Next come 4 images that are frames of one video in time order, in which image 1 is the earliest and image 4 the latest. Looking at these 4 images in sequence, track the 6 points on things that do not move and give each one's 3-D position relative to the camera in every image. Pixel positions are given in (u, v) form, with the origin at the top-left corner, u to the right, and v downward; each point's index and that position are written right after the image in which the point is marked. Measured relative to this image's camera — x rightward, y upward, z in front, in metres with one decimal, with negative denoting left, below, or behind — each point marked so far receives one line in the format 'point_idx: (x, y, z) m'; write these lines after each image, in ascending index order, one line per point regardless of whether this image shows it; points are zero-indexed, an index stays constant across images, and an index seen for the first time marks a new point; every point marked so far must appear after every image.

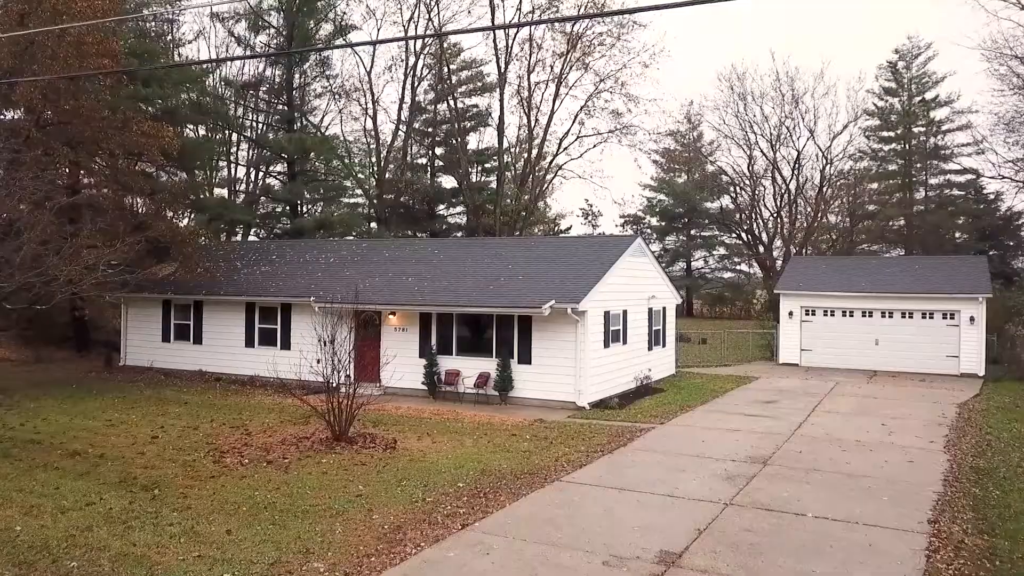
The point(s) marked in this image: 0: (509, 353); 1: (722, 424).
0: (-0.1, -1.5, +15.1) m
1: (+3.9, -2.5, +12.7) m
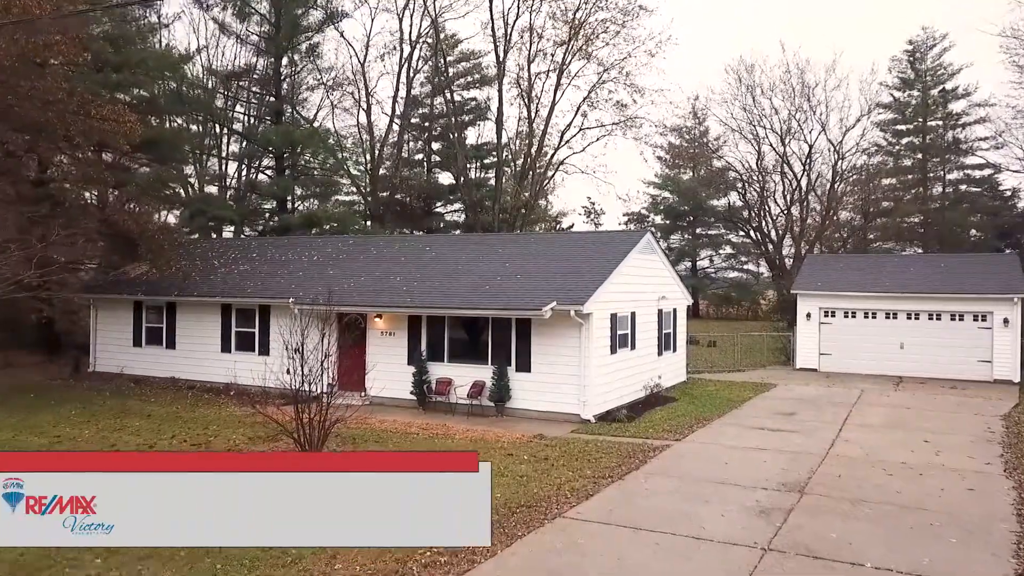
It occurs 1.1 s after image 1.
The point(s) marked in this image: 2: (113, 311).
0: (-0.1, -1.5, +13.7) m
1: (+3.9, -2.5, +11.3) m
2: (-10.8, -0.6, +18.3) m
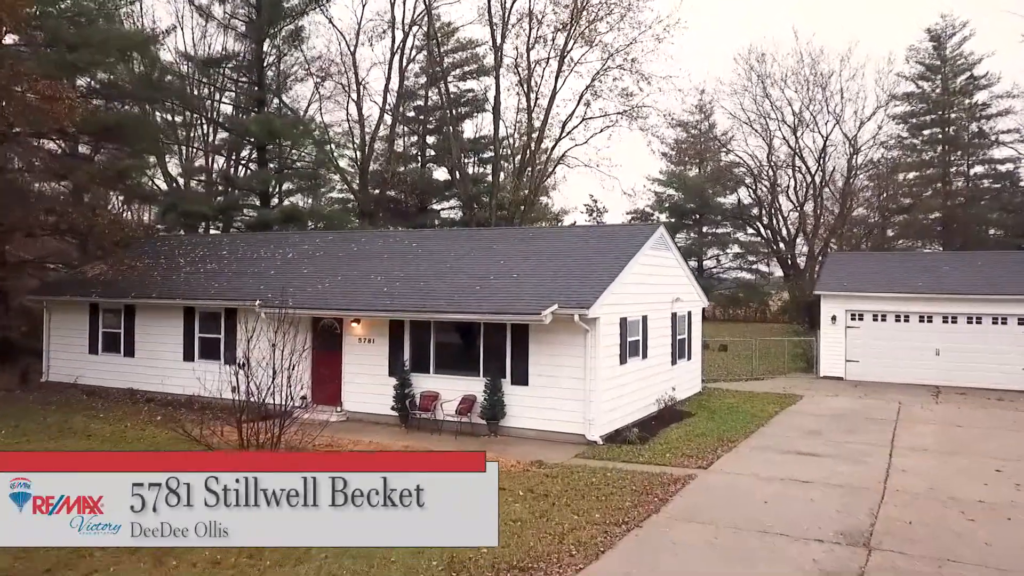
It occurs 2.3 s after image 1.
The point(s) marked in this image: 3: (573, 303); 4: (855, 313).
0: (-0.2, -1.5, +11.9) m
1: (+3.8, -2.5, +9.5) m
2: (-10.9, -0.6, +16.6) m
3: (+1.0, -0.2, +11.1) m
4: (+9.6, -0.7, +18.9) m
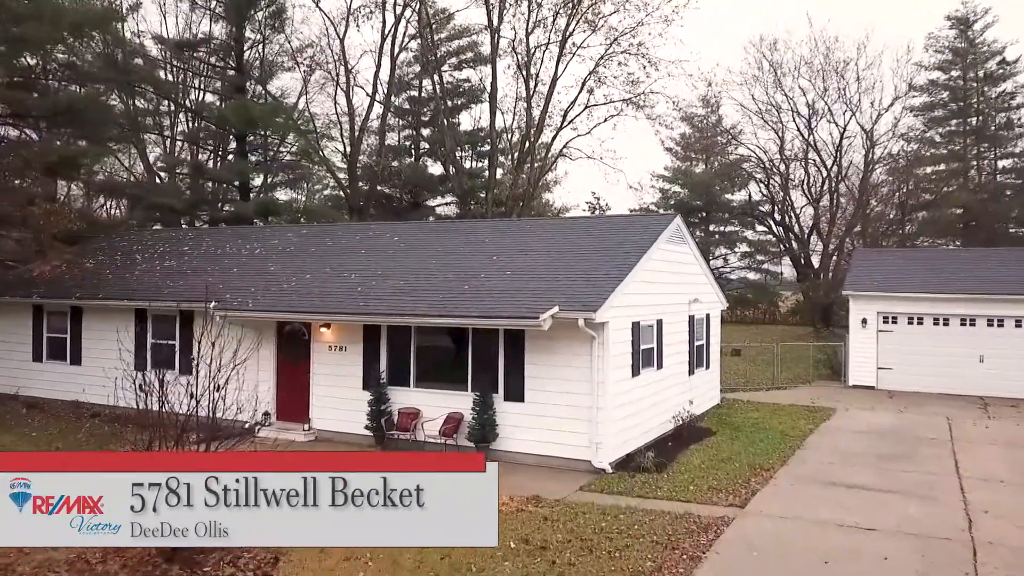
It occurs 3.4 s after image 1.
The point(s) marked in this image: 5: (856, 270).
0: (-0.3, -1.5, +10.2) m
1: (+3.7, -2.5, +7.7) m
2: (-11.0, -0.6, +14.8) m
3: (+0.9, -0.2, +9.3) m
4: (+9.5, -0.7, +17.1) m
5: (+9.5, +0.5, +18.6) m
